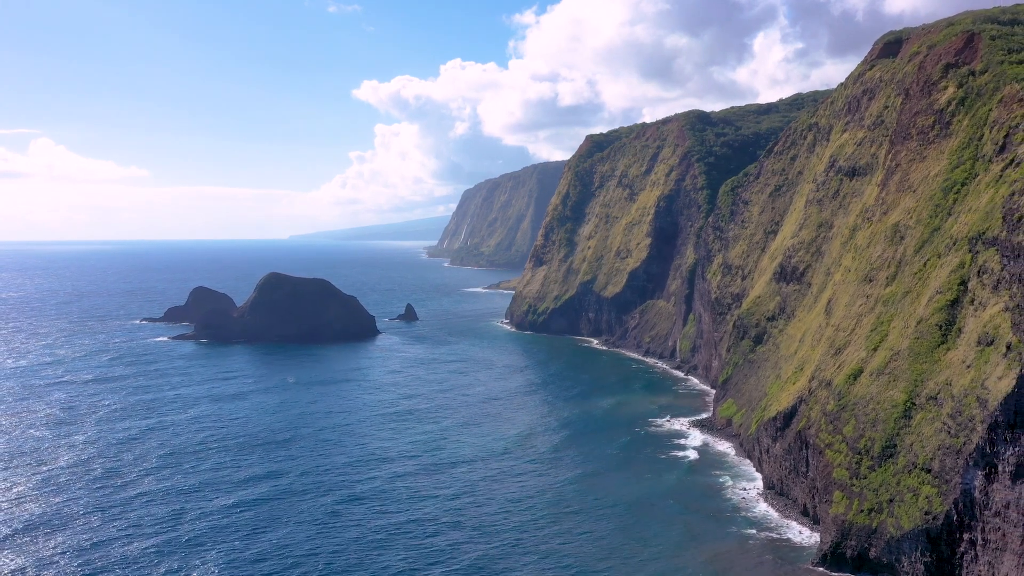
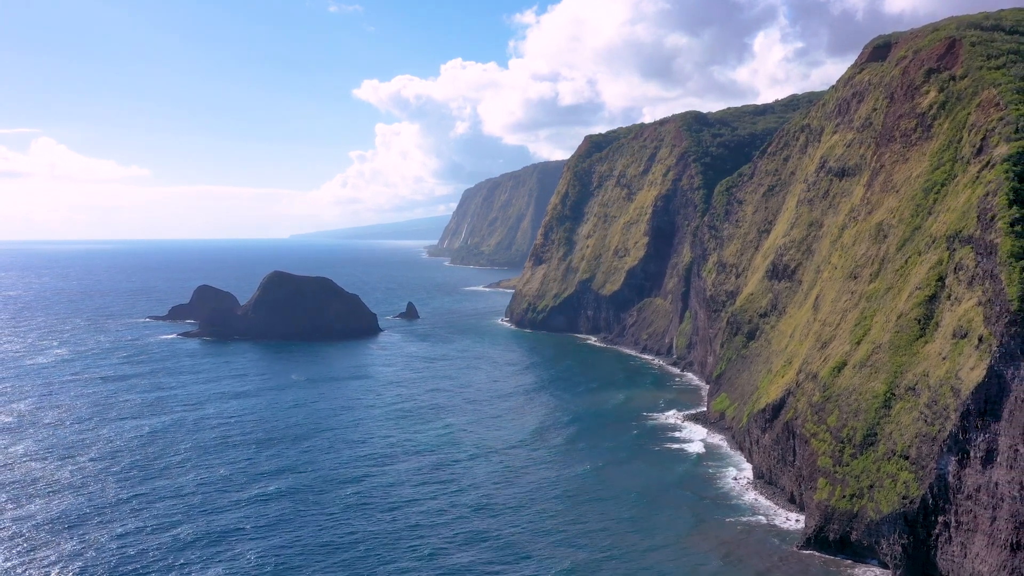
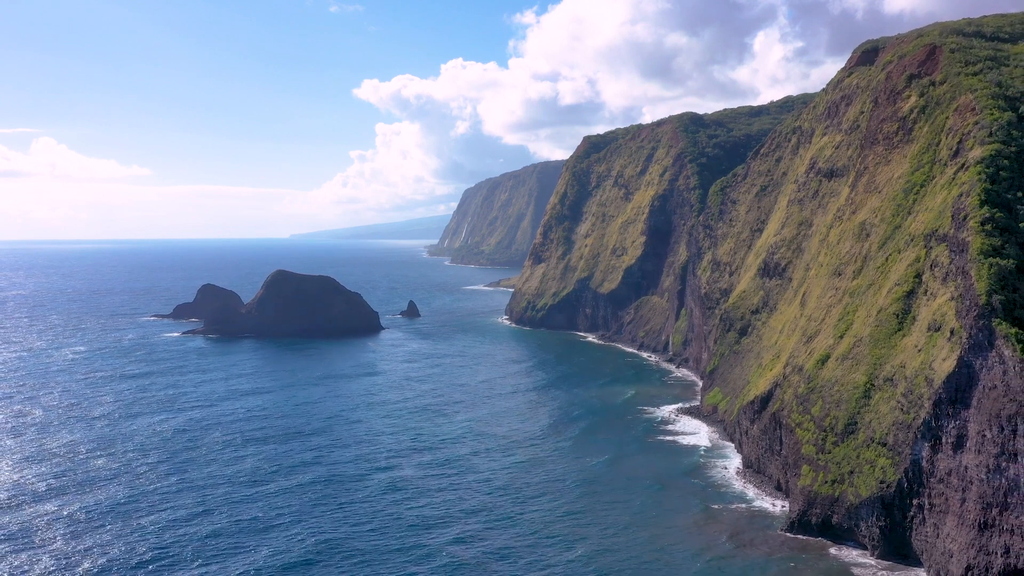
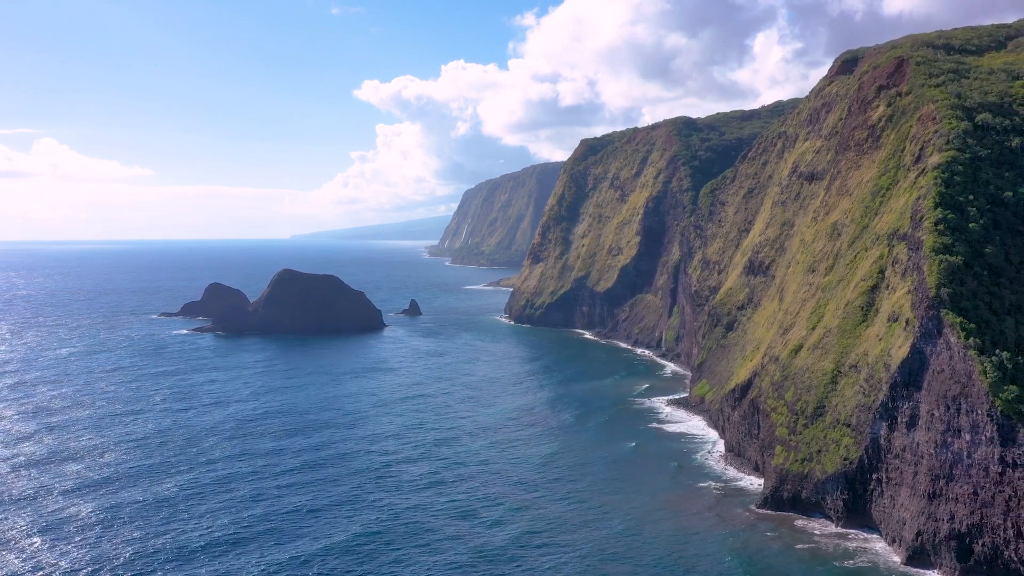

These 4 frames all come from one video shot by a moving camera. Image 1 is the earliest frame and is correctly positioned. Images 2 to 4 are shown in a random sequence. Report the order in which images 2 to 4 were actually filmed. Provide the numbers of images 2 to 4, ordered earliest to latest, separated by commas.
2, 3, 4
